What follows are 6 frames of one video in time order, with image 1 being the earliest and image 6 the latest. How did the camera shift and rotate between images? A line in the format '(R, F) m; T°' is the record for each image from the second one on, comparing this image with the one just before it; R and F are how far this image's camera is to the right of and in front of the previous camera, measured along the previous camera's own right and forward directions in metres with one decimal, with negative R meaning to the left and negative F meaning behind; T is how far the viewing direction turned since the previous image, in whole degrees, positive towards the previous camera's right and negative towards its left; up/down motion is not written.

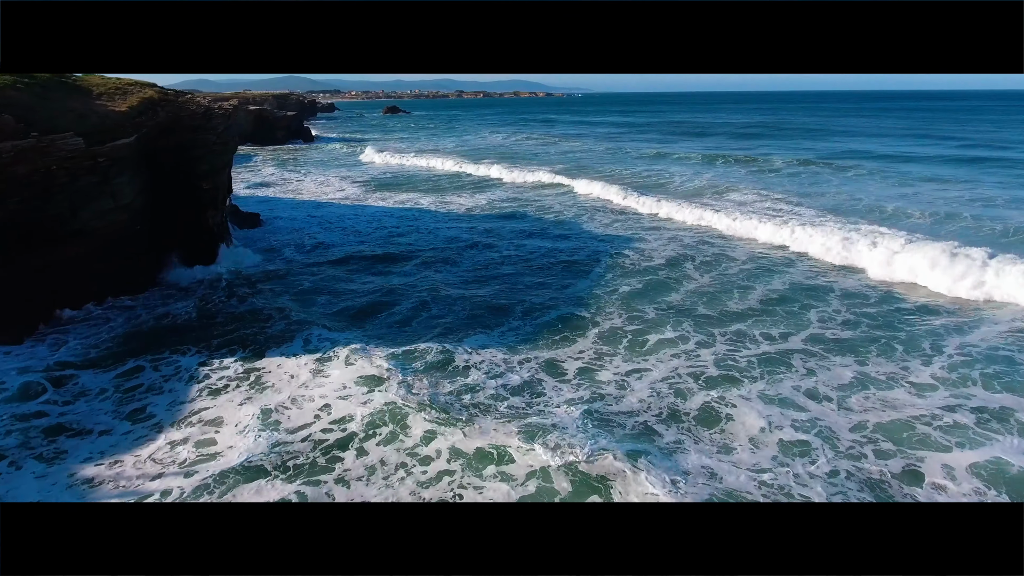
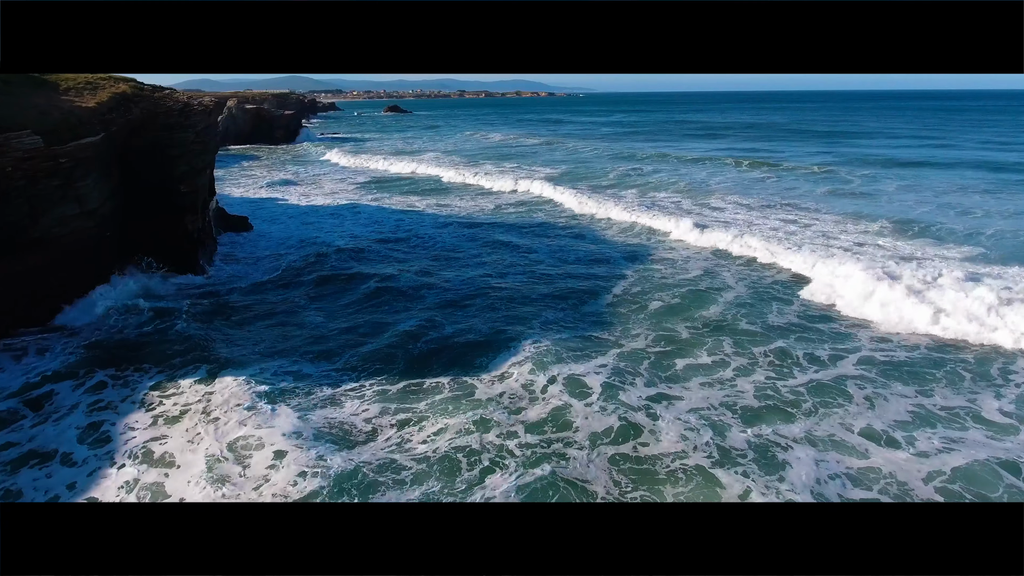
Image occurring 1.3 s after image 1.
(0.0, +1.1) m; 0°
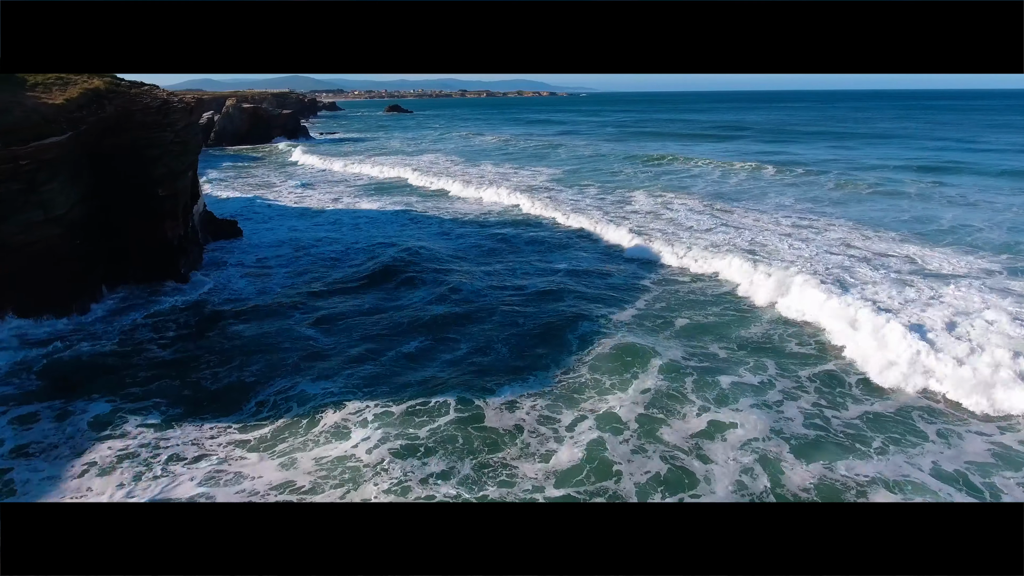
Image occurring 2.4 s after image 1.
(-0.1, +1.0) m; 0°
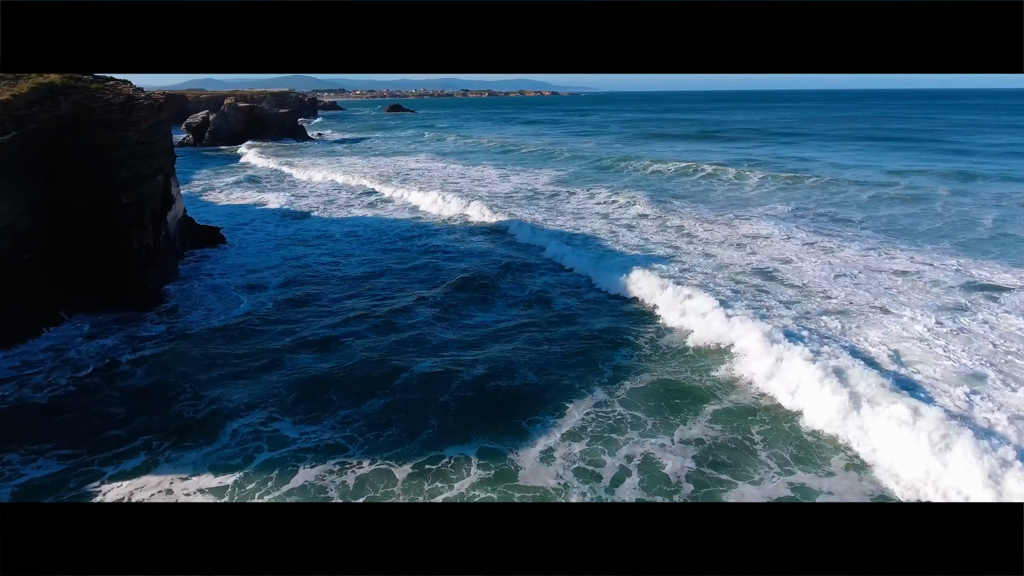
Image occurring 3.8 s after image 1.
(0.0, +1.2) m; 0°
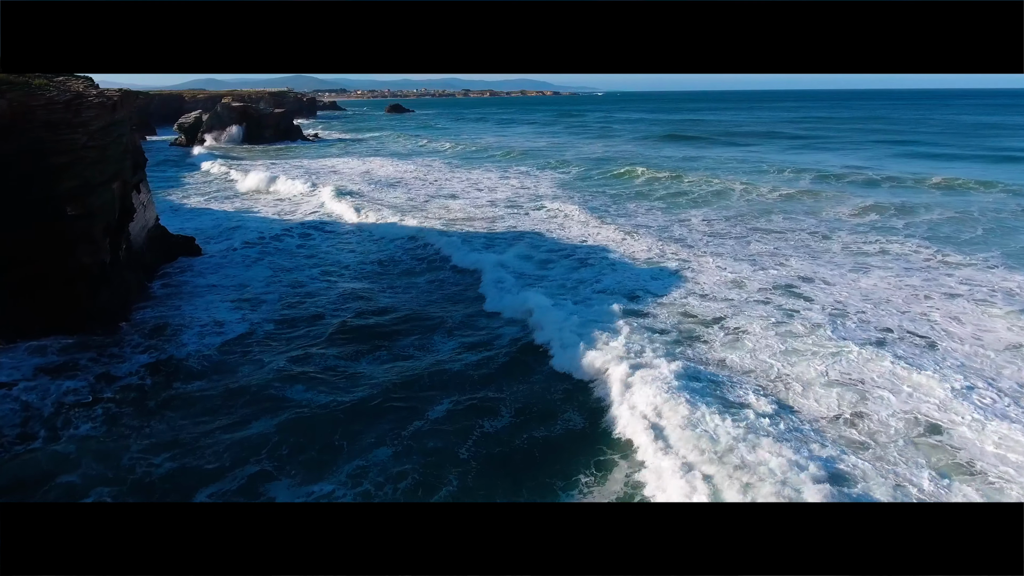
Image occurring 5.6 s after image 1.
(0.0, +1.3) m; 0°
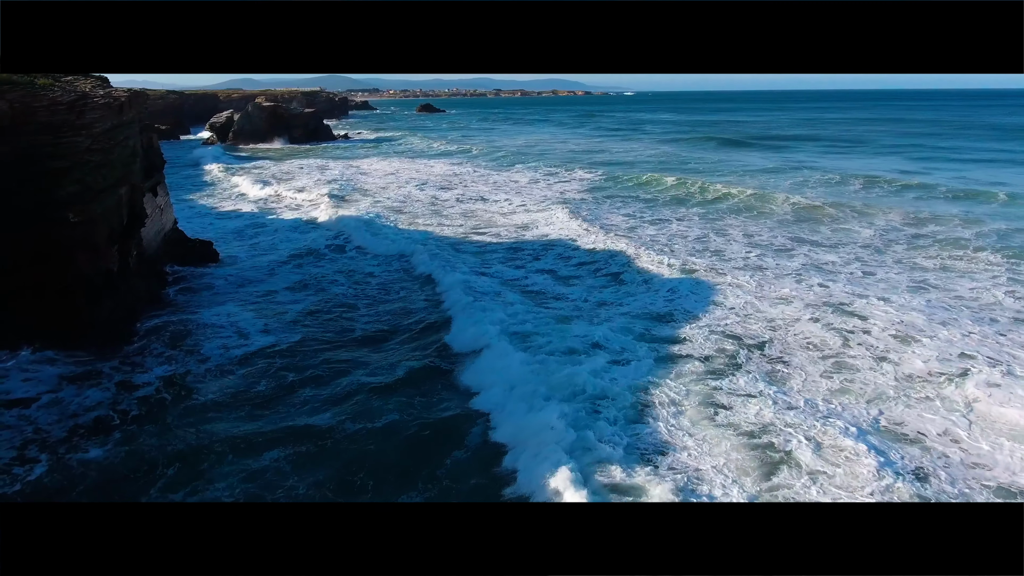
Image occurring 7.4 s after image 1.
(0.0, +0.8) m; -3°
